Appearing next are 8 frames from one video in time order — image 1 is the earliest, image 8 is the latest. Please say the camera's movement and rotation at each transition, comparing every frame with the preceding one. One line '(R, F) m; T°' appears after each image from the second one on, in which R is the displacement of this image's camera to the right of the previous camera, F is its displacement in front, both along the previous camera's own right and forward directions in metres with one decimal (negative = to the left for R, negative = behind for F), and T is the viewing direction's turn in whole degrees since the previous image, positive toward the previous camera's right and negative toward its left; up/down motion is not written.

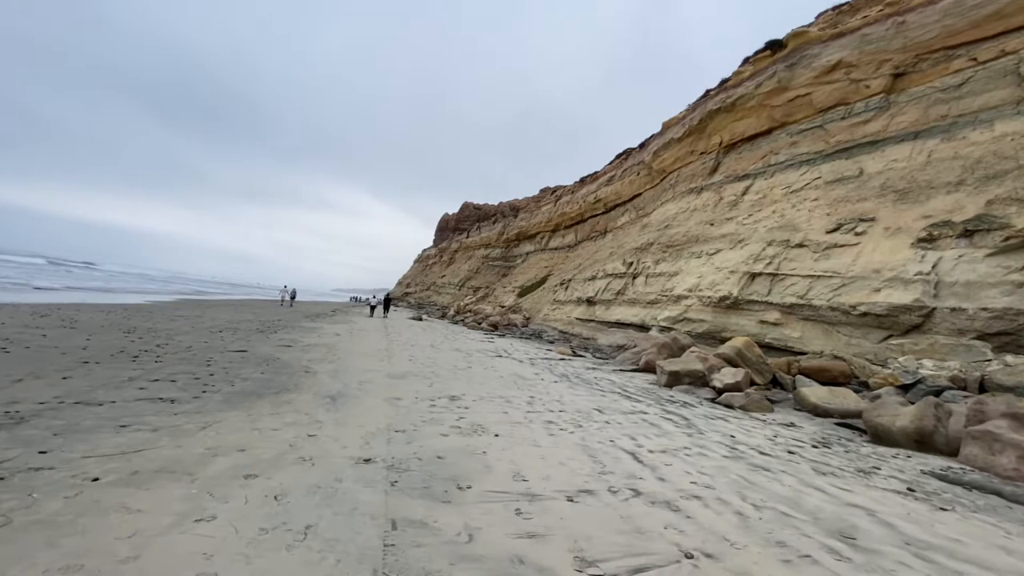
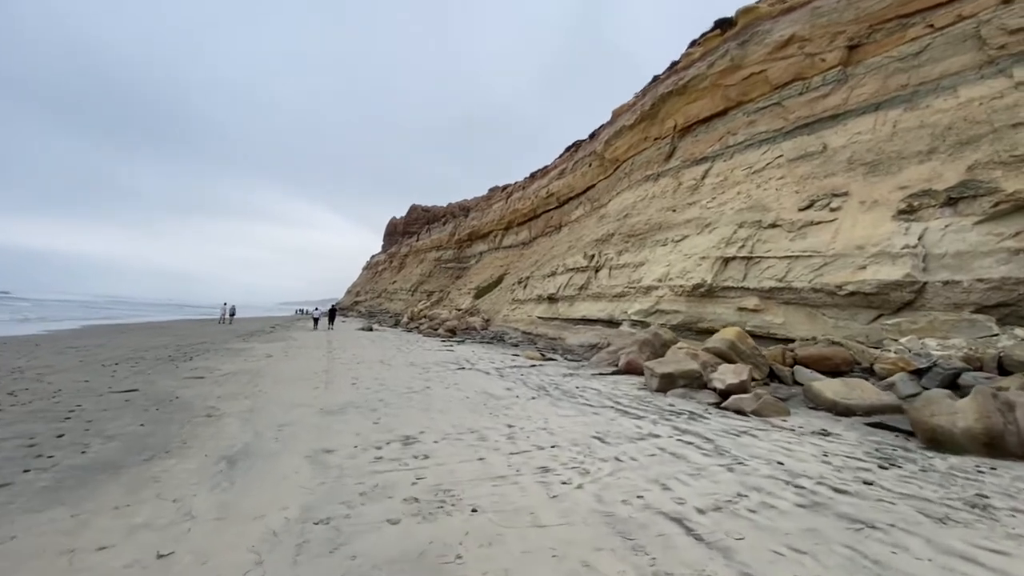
(-0.1, +1.1) m; +6°
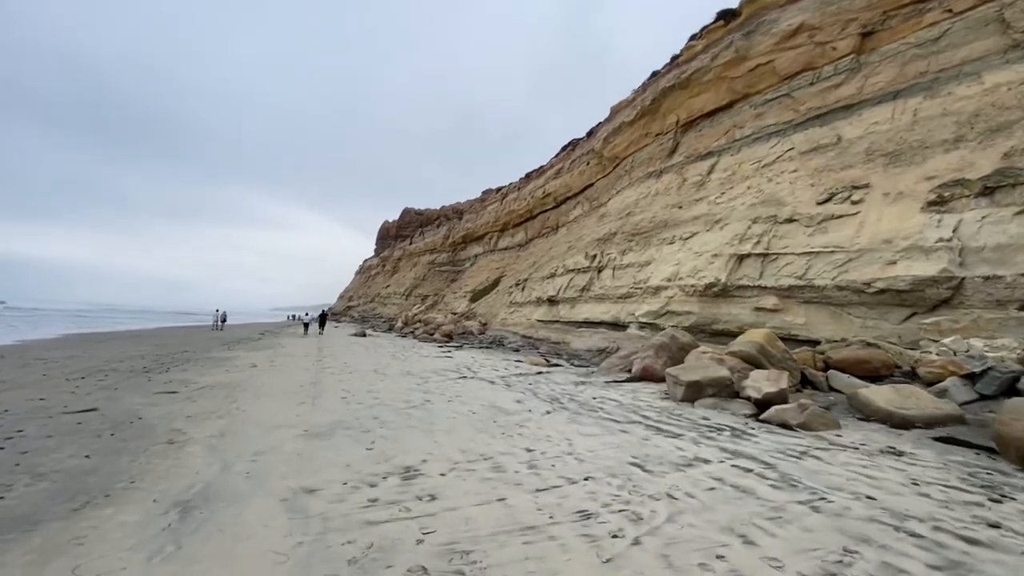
(-0.2, +0.6) m; +1°
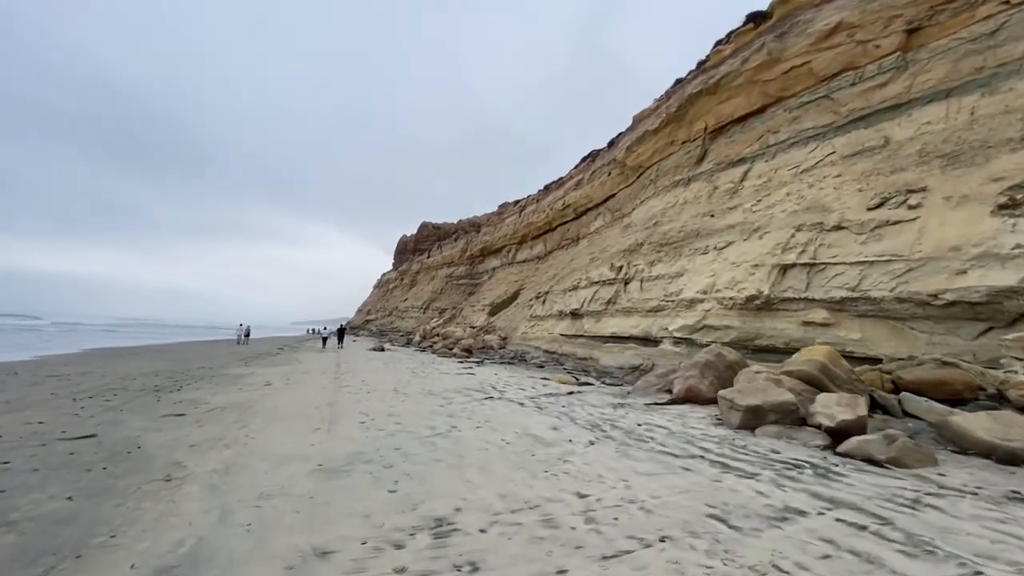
(-0.2, +0.5) m; -2°
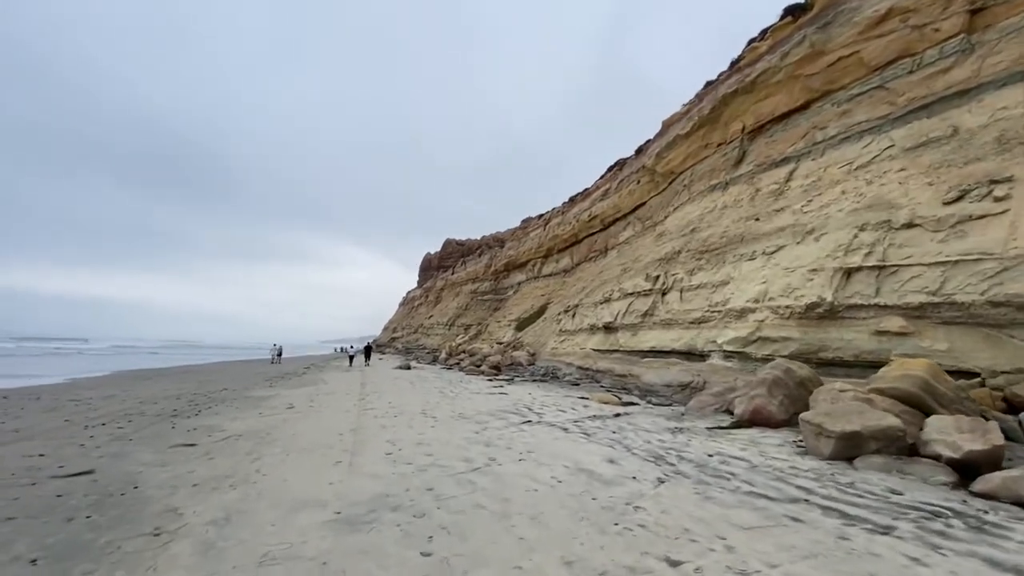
(-0.2, +0.6) m; -3°
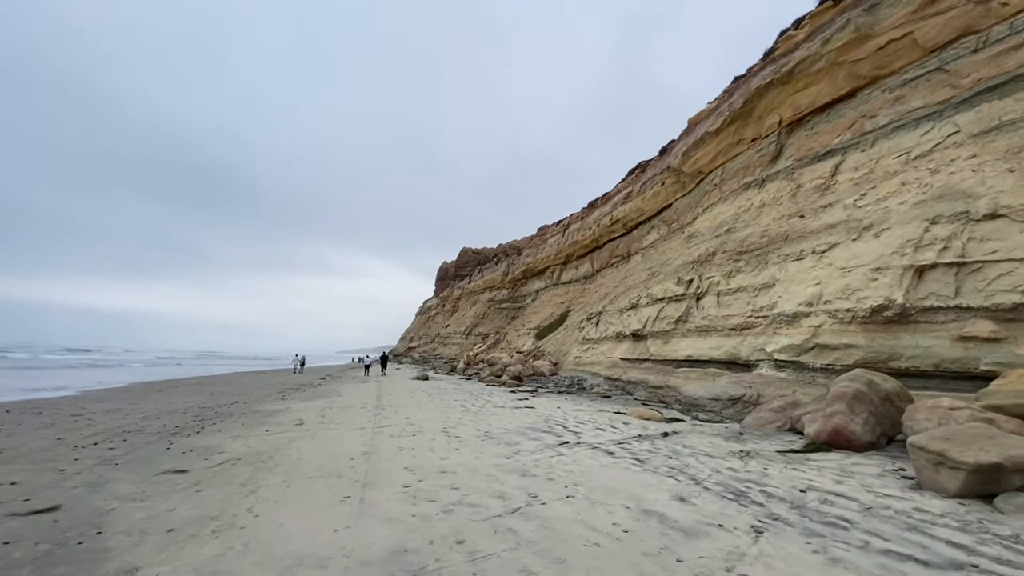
(-0.2, +0.7) m; -2°
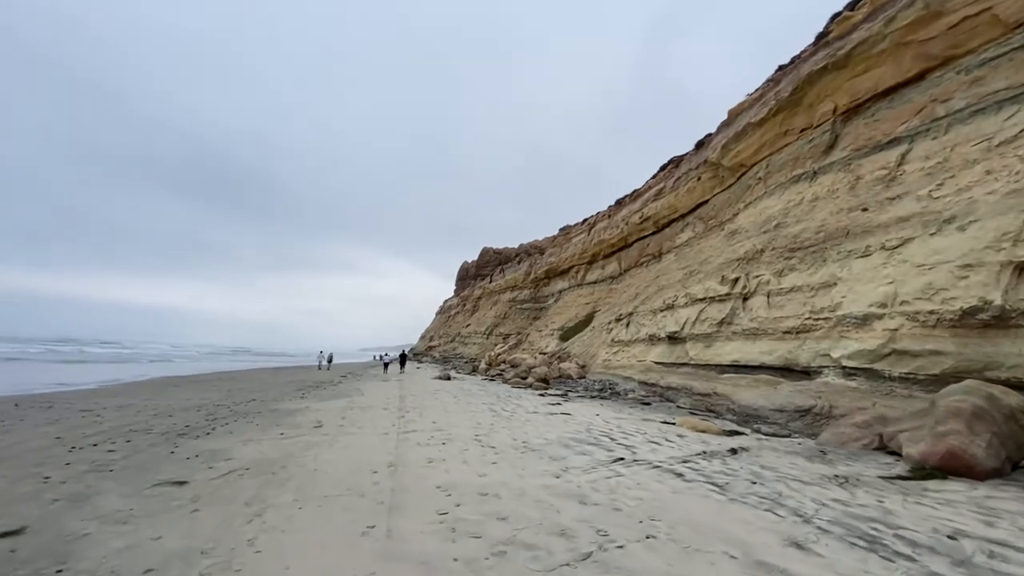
(-0.2, +0.6) m; -2°
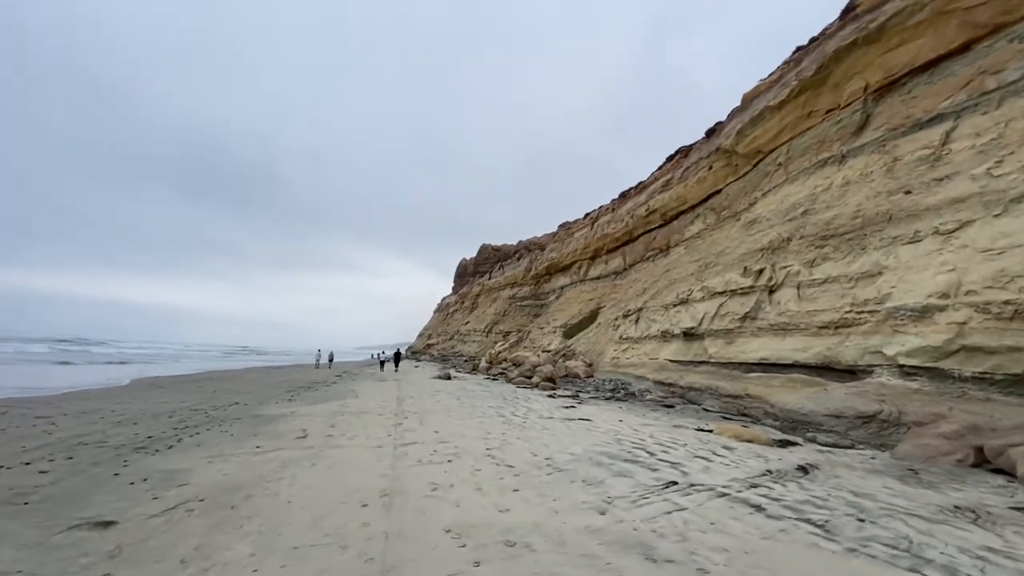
(-0.2, +0.8) m; 0°
